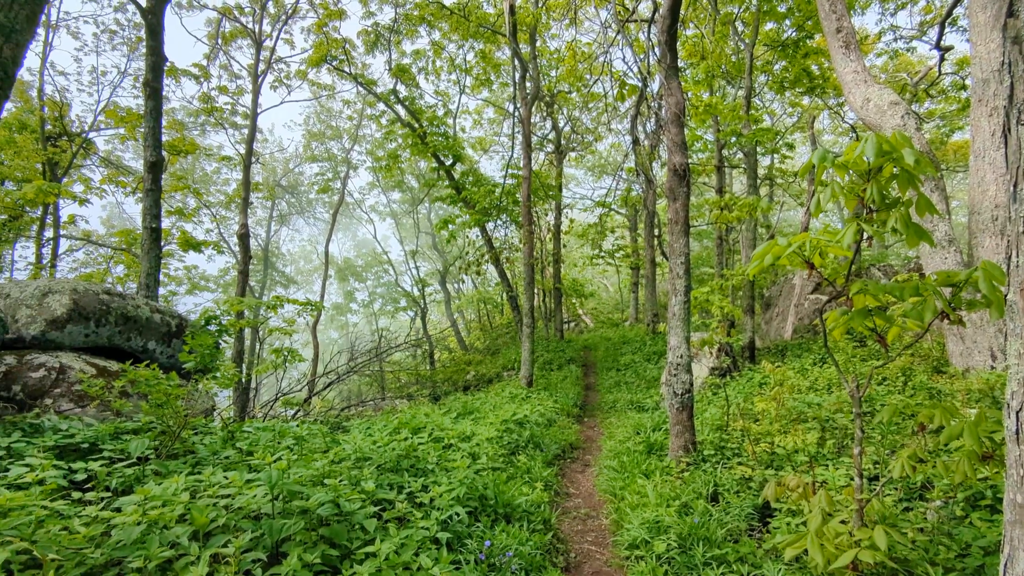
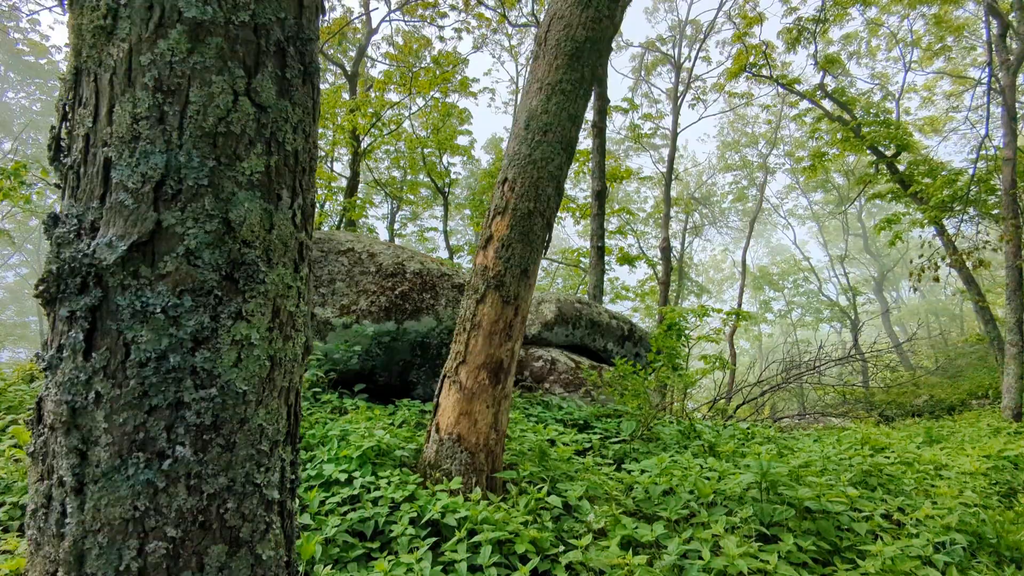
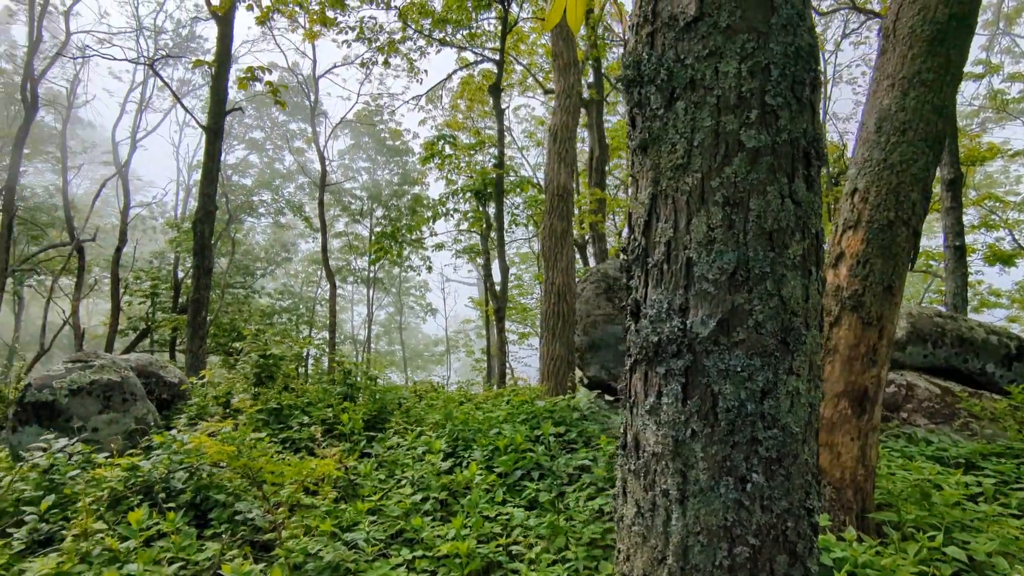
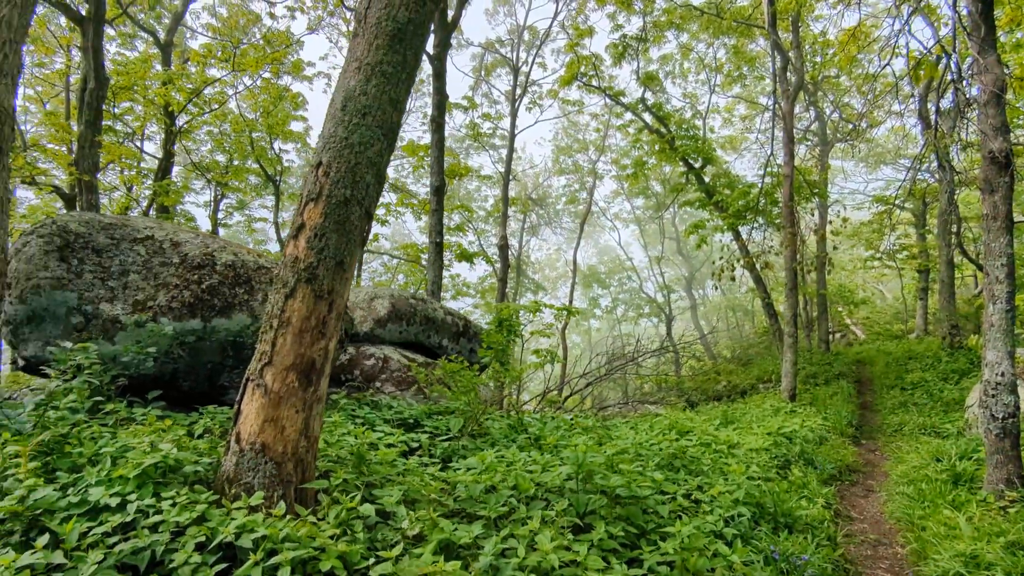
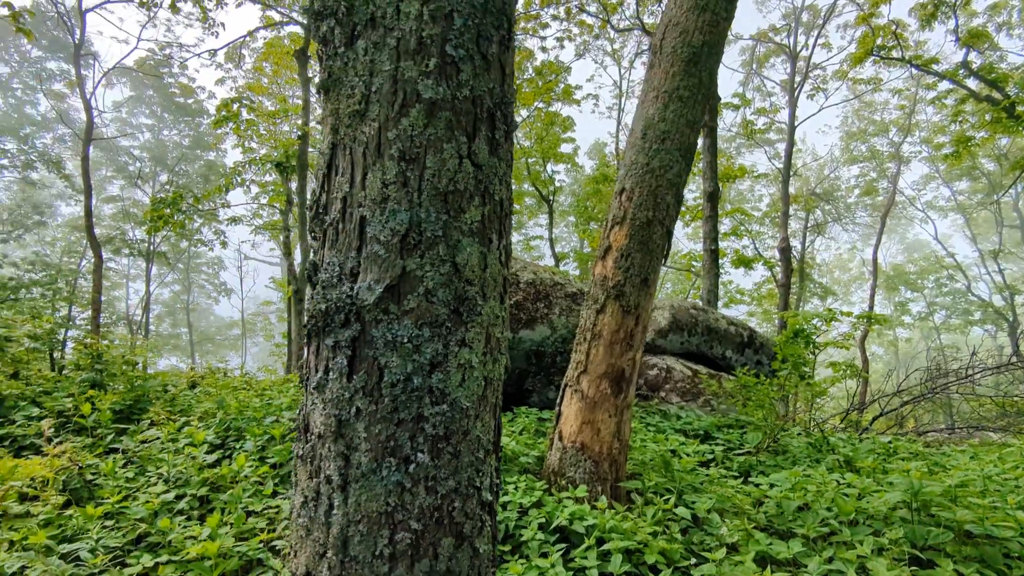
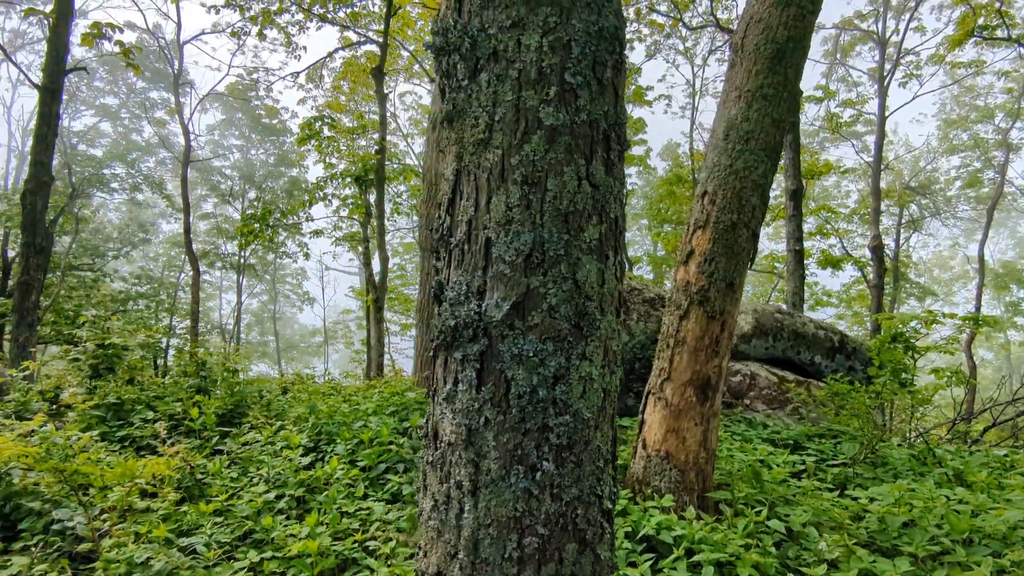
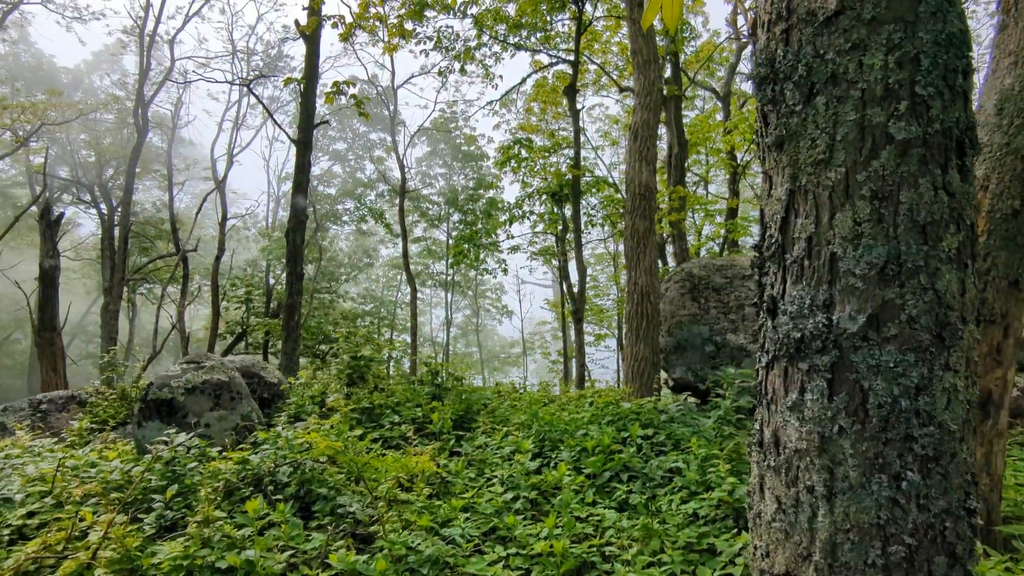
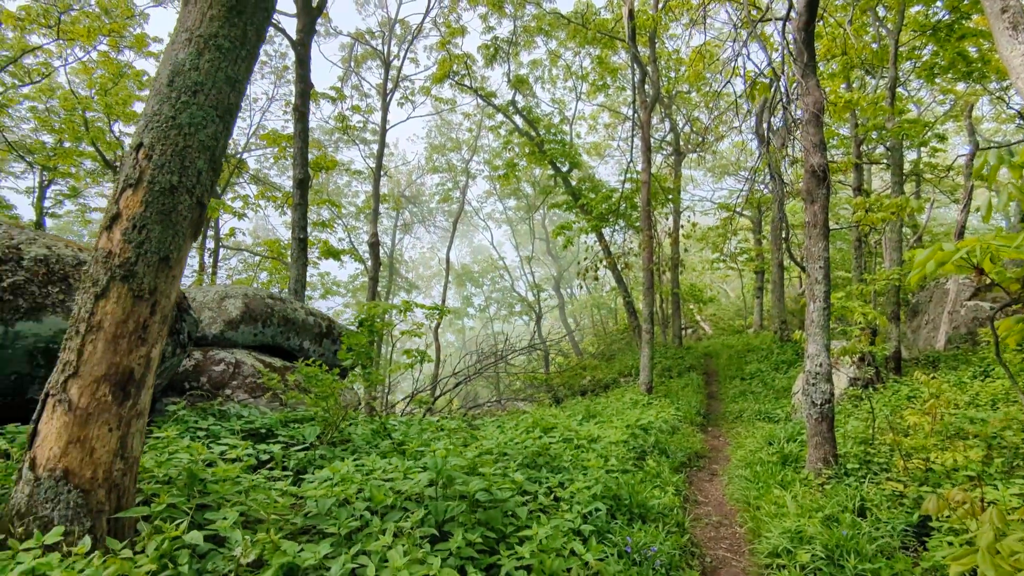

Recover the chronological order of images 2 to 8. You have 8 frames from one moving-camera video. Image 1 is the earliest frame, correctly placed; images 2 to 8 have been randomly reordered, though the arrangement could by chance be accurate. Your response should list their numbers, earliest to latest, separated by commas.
8, 4, 2, 5, 6, 3, 7
